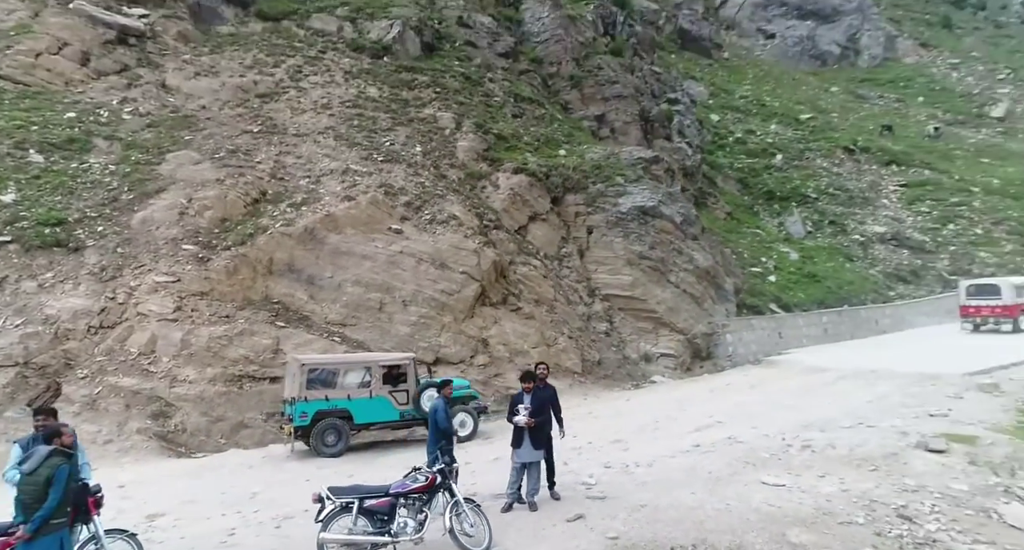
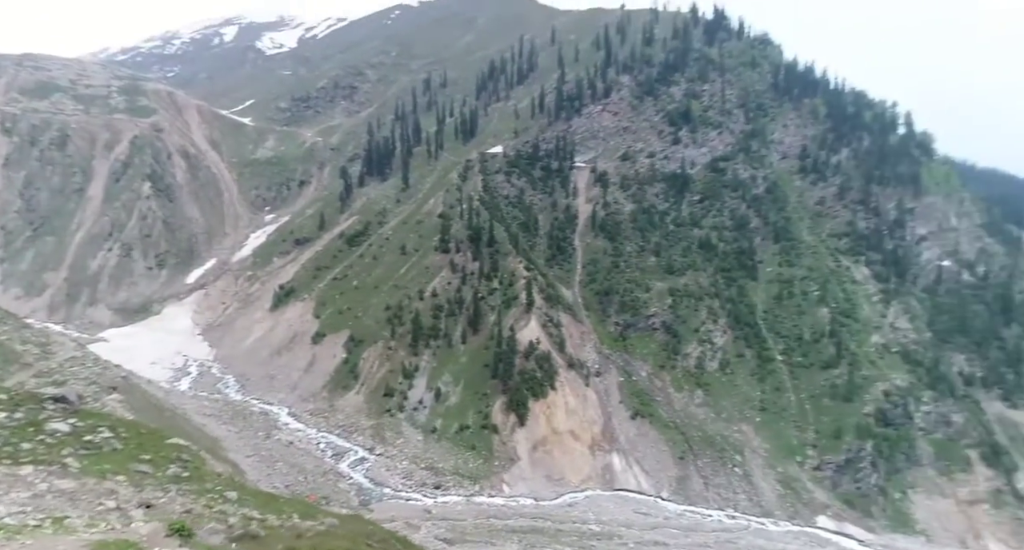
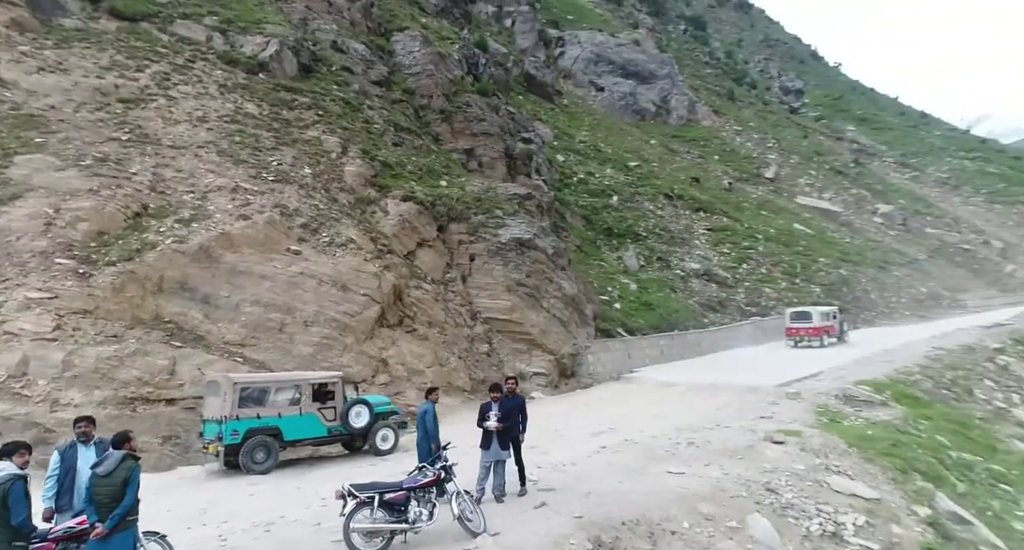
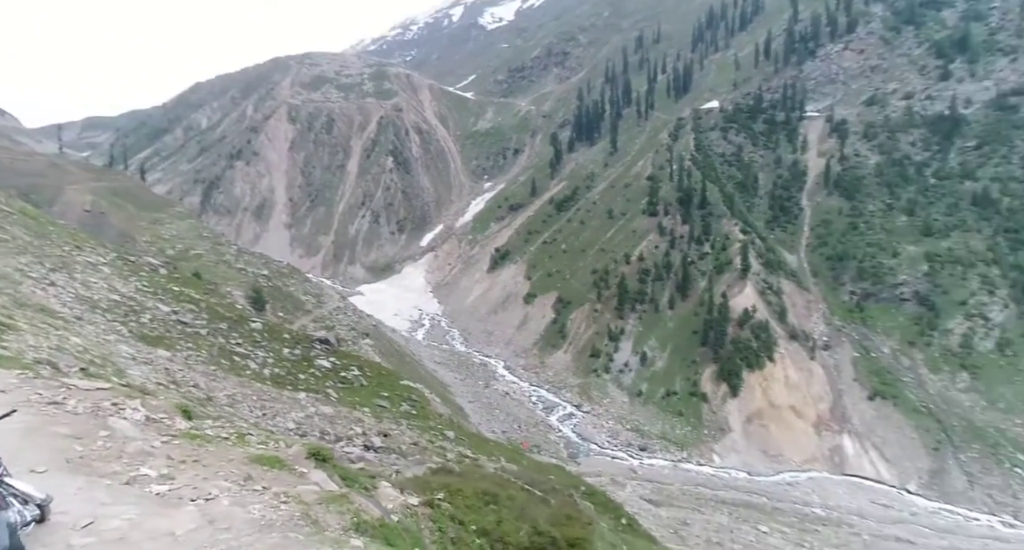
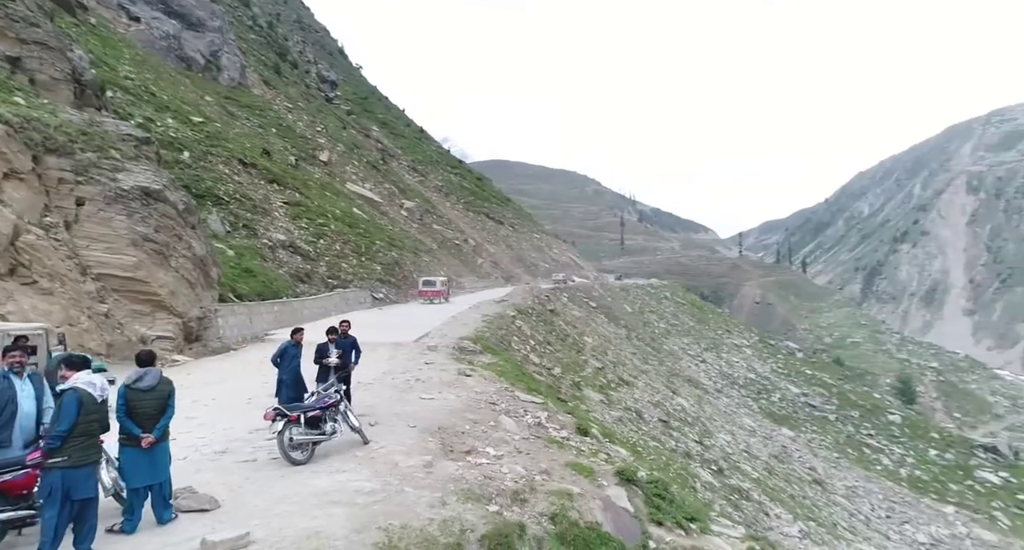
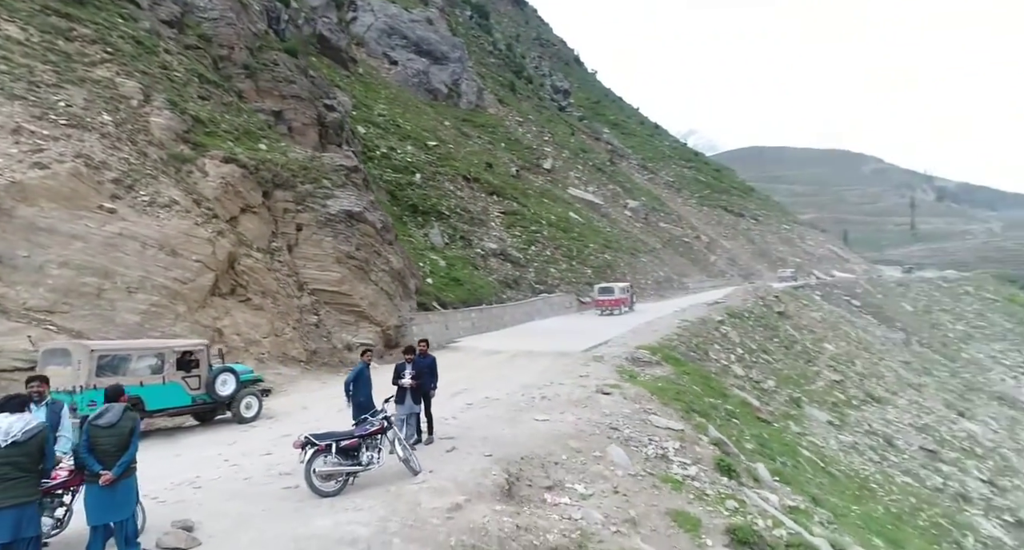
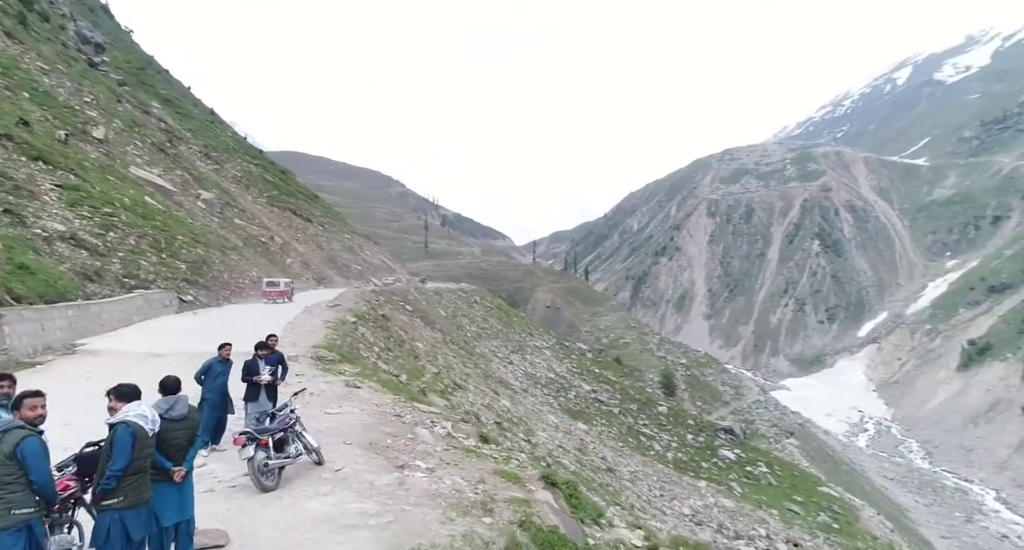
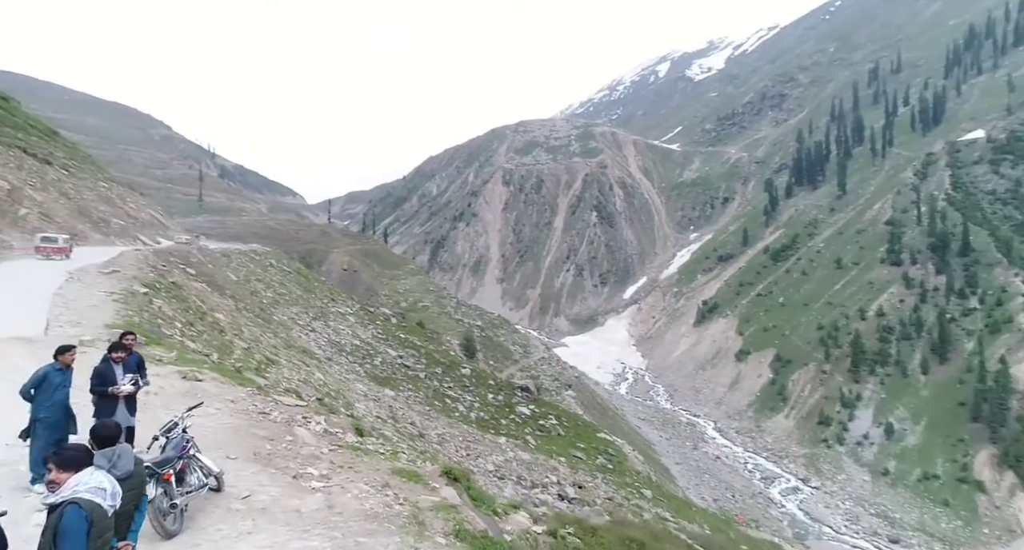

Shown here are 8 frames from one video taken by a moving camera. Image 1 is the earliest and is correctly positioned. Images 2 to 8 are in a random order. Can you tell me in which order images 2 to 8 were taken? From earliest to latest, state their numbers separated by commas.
3, 6, 5, 7, 8, 4, 2
